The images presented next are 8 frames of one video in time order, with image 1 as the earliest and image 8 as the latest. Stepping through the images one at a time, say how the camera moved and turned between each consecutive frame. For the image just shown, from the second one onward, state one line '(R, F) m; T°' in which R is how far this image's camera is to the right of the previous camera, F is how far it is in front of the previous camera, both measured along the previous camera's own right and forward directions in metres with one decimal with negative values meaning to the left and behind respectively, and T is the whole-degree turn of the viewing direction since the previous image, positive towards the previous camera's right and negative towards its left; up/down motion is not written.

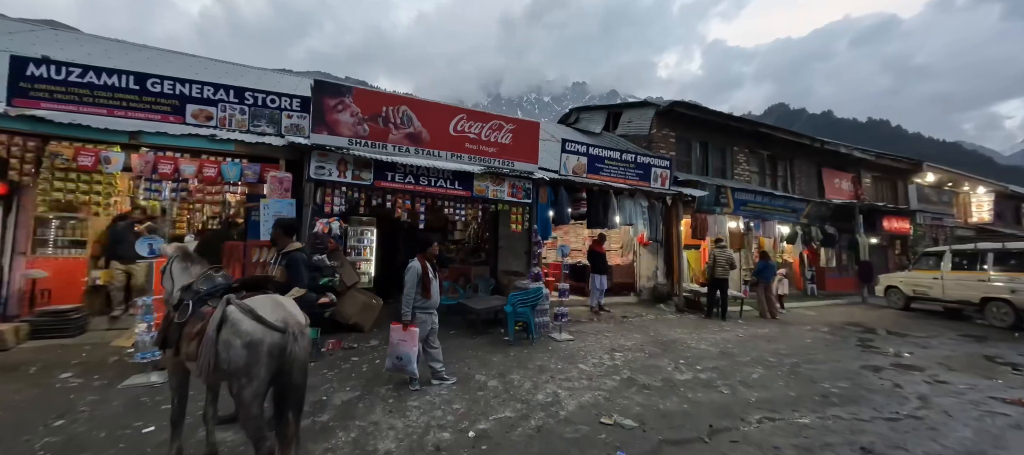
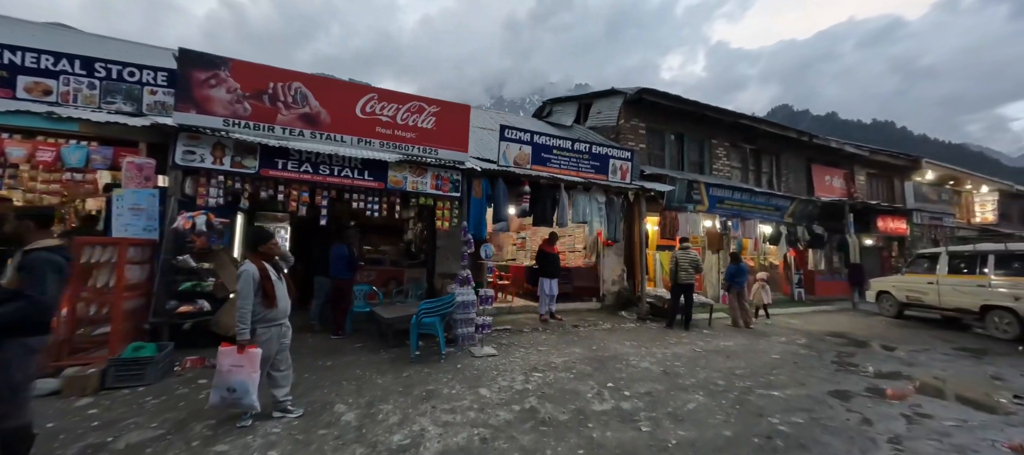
(+1.4, +0.9) m; -1°
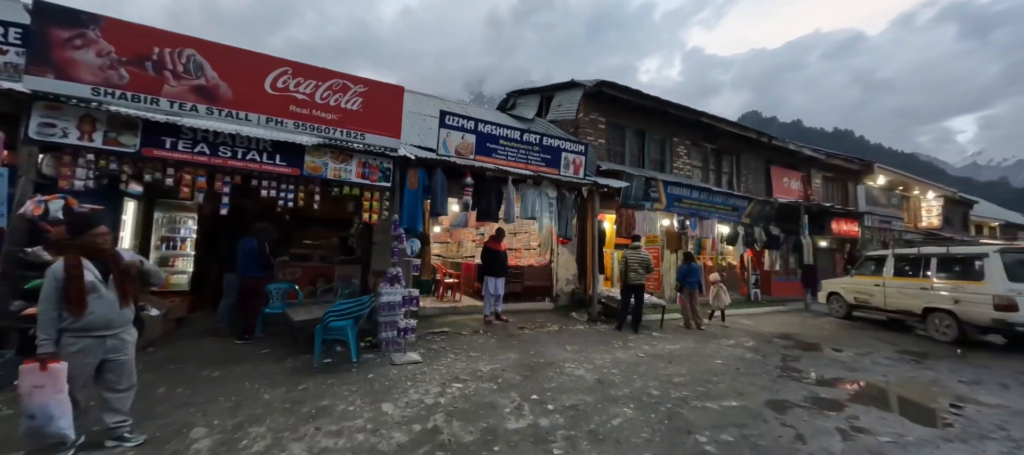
(+0.7, +0.5) m; +3°
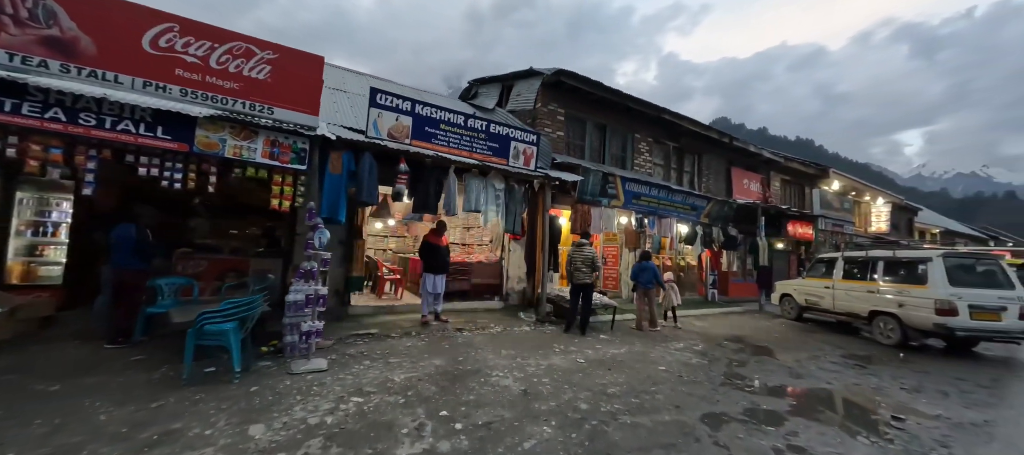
(+0.7, +0.5) m; +4°
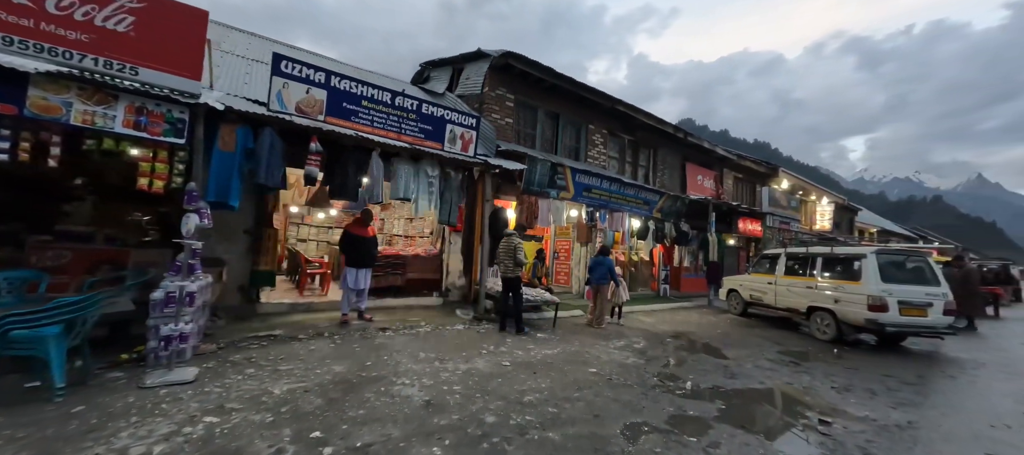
(+0.7, +0.5) m; +4°
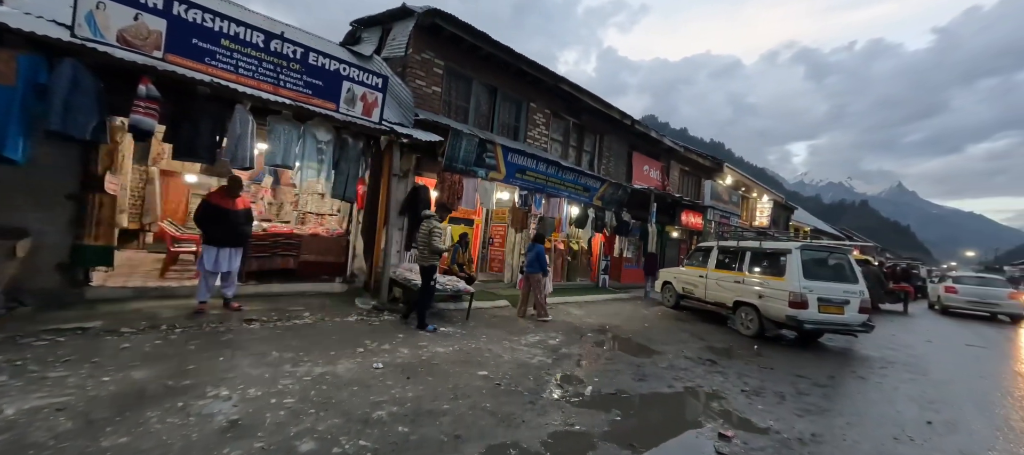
(+0.9, +0.7) m; +6°
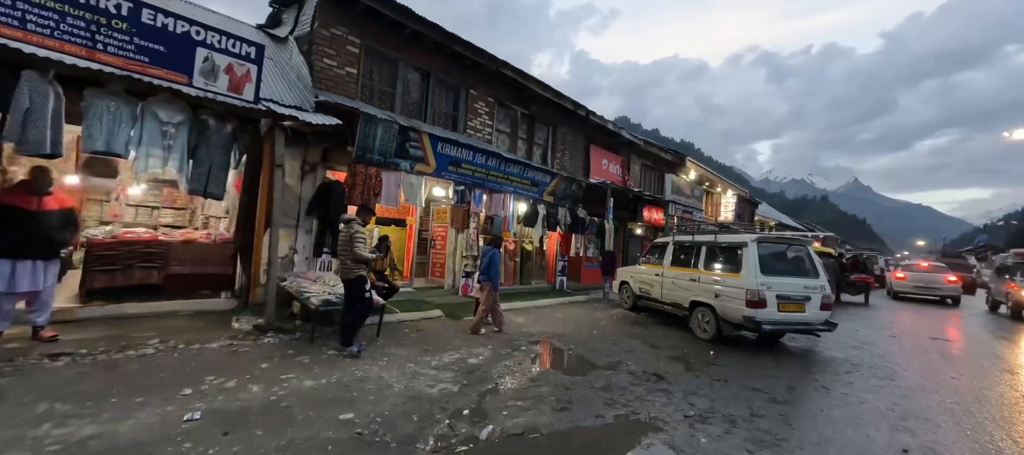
(+0.9, +0.9) m; +3°
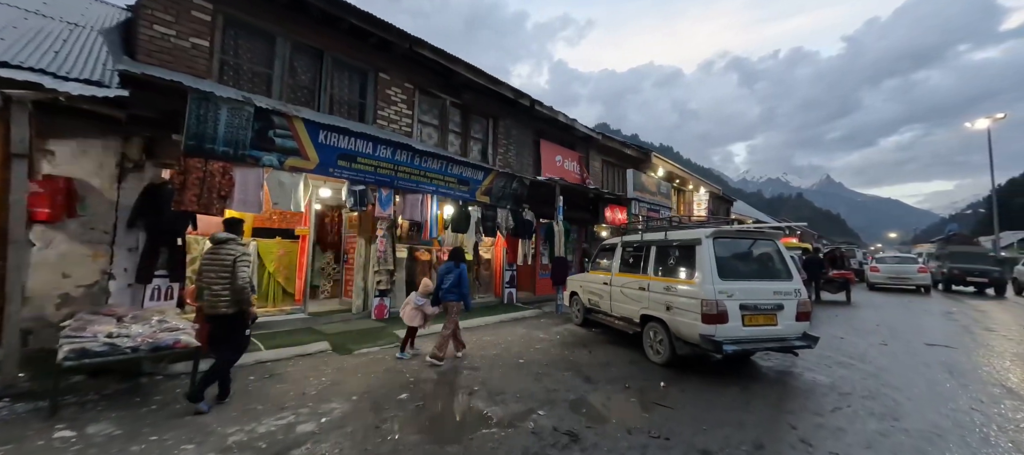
(+1.3, +1.4) m; +2°
